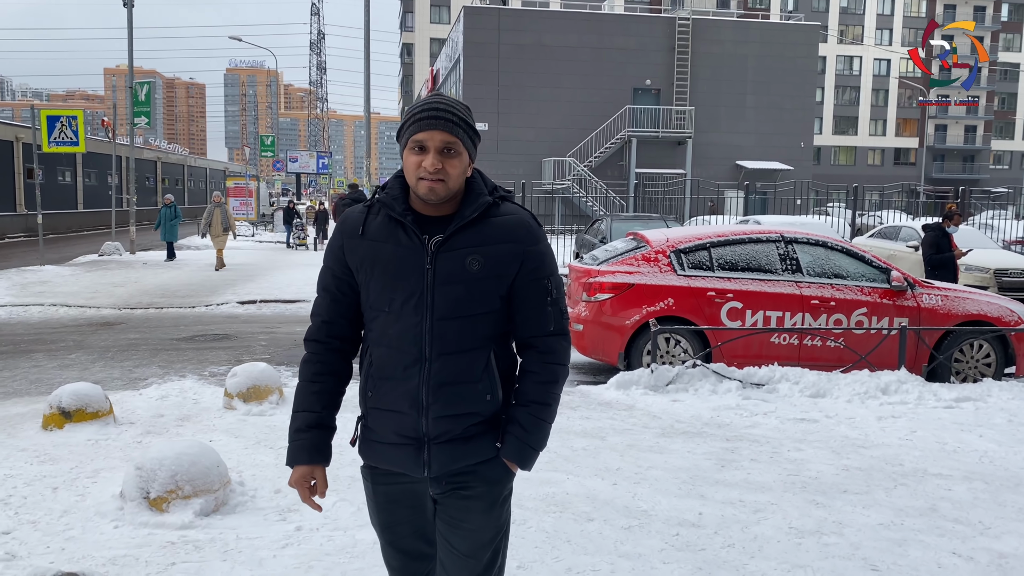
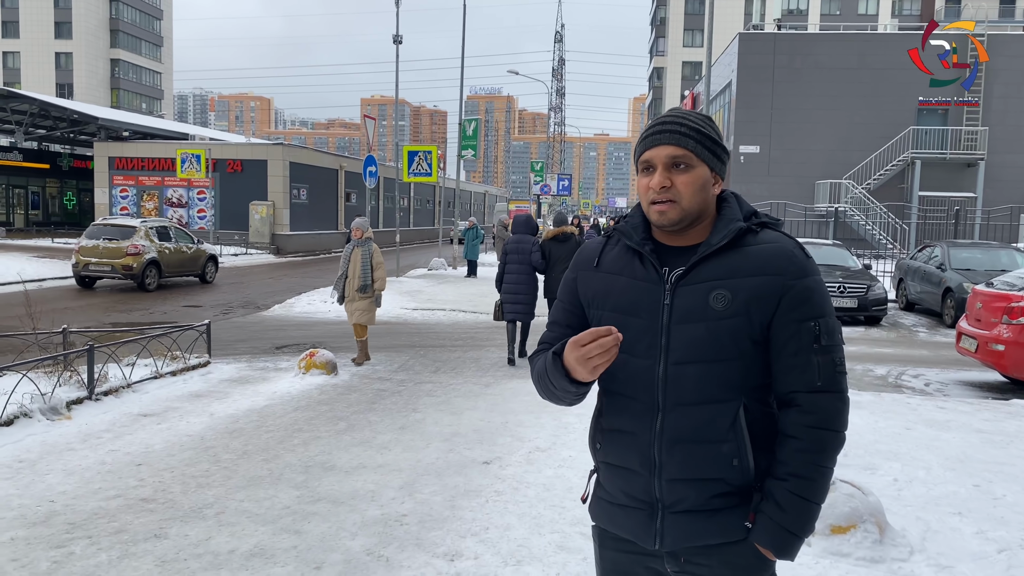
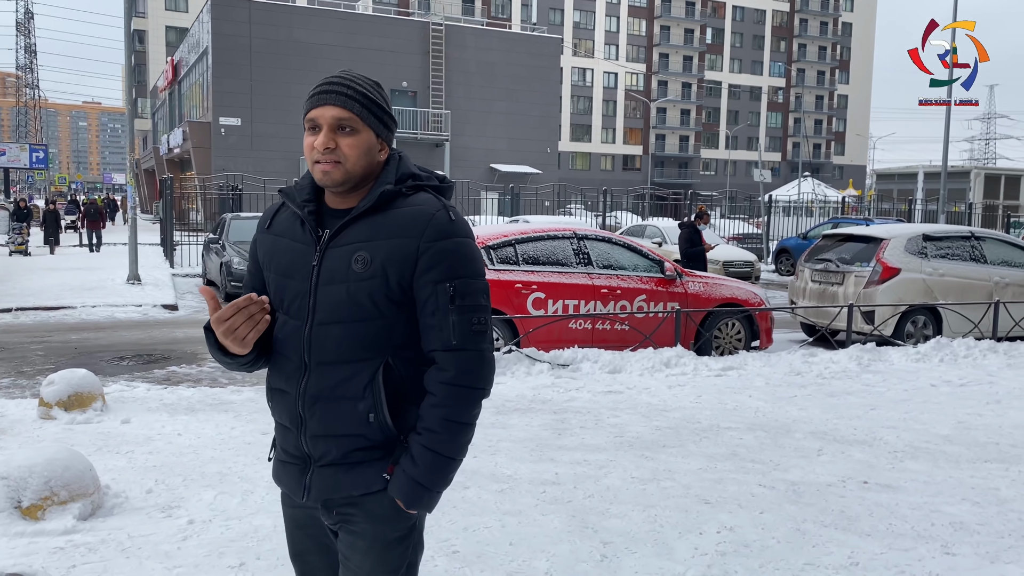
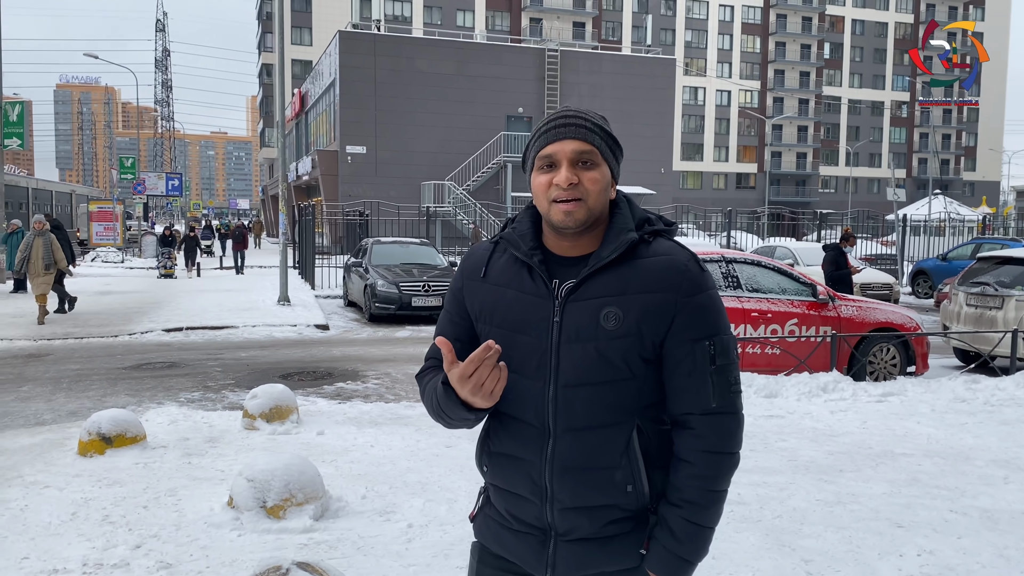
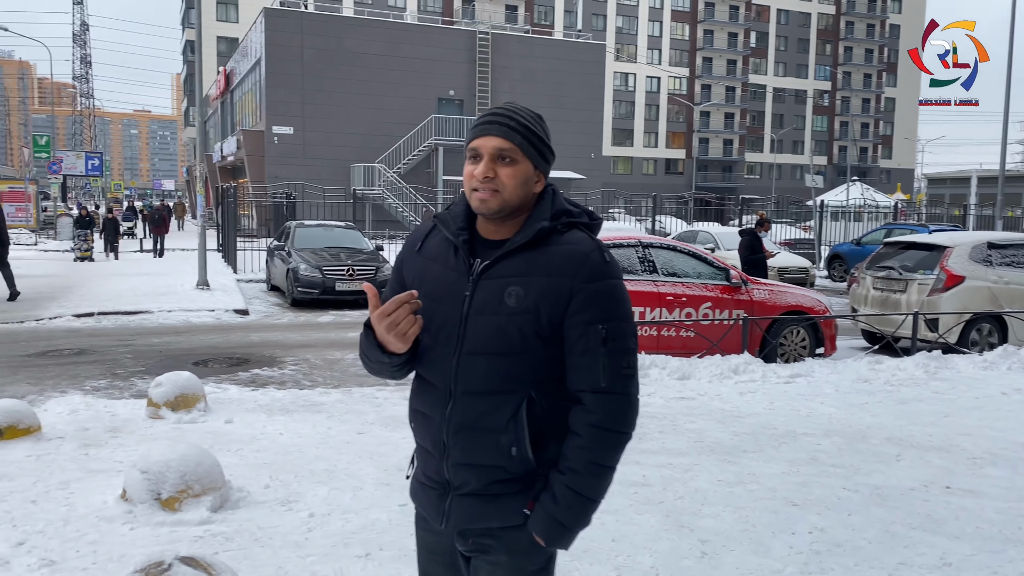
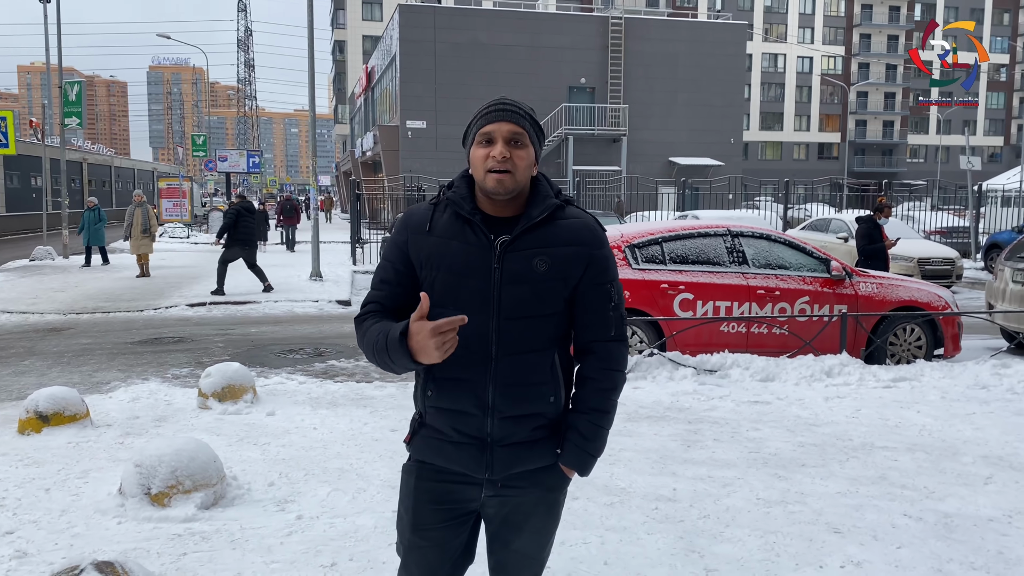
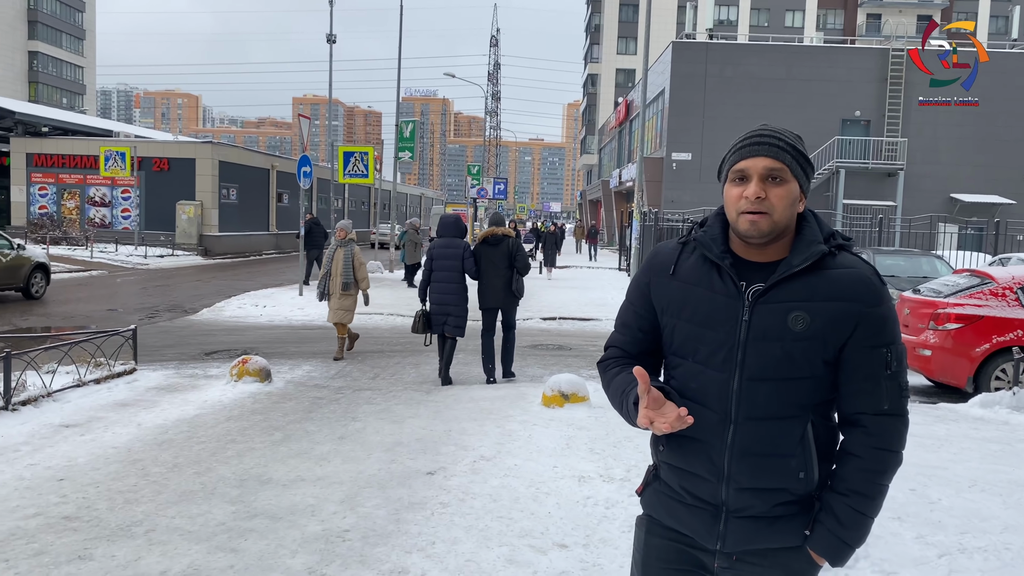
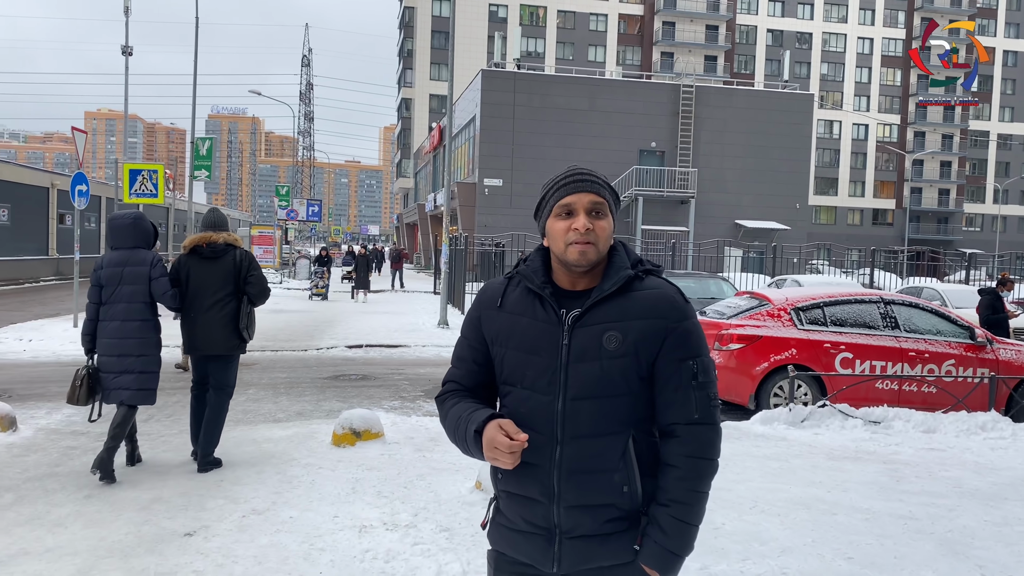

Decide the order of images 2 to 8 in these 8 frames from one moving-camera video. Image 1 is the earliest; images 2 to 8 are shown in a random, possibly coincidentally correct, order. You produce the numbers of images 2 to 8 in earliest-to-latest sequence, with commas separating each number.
6, 3, 5, 4, 8, 7, 2
